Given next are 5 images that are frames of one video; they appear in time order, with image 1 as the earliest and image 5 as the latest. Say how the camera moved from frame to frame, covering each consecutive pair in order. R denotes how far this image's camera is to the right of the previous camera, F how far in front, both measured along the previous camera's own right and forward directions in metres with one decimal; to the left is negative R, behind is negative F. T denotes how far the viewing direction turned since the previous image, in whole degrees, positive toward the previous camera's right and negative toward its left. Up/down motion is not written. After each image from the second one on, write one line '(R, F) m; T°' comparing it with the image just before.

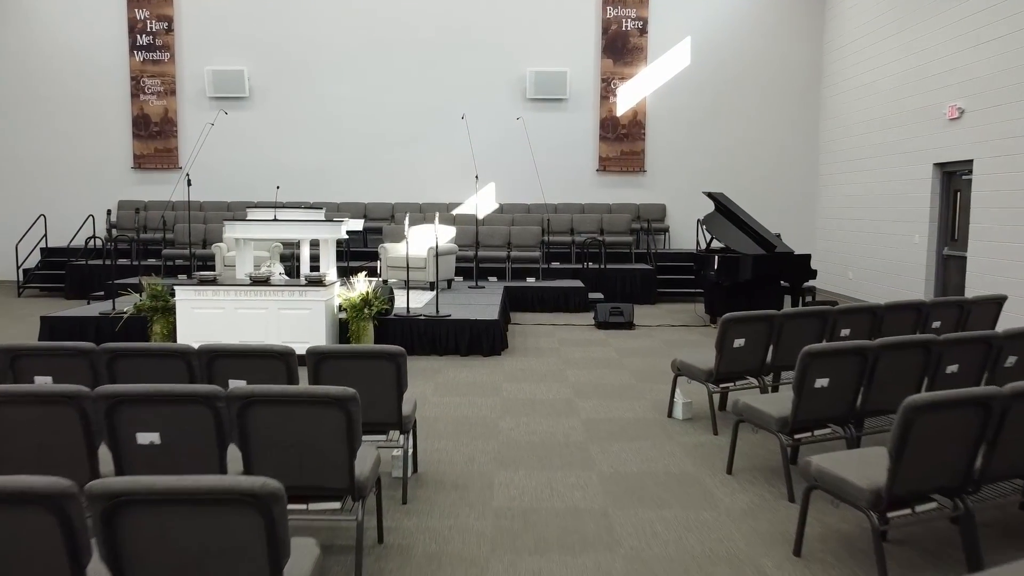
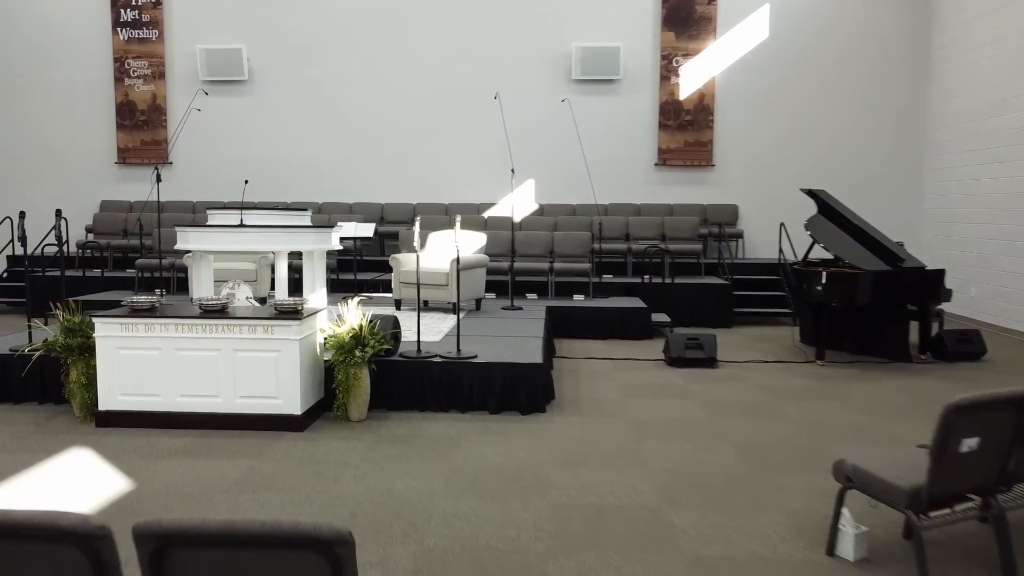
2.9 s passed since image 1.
(-0.1, +2.0) m; -2°
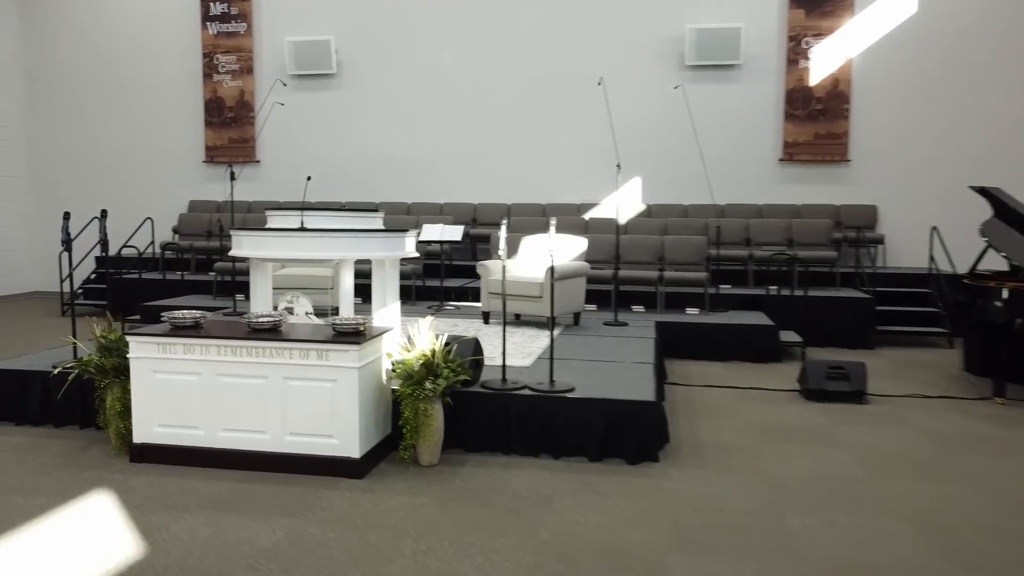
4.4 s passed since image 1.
(0.0, +0.9) m; -7°
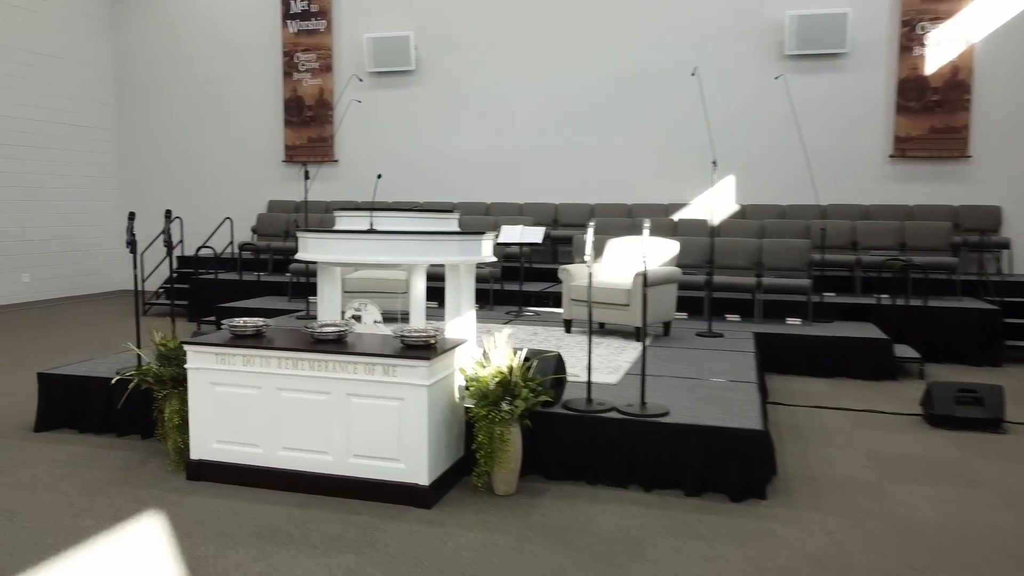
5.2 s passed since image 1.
(0.0, +0.4) m; -6°
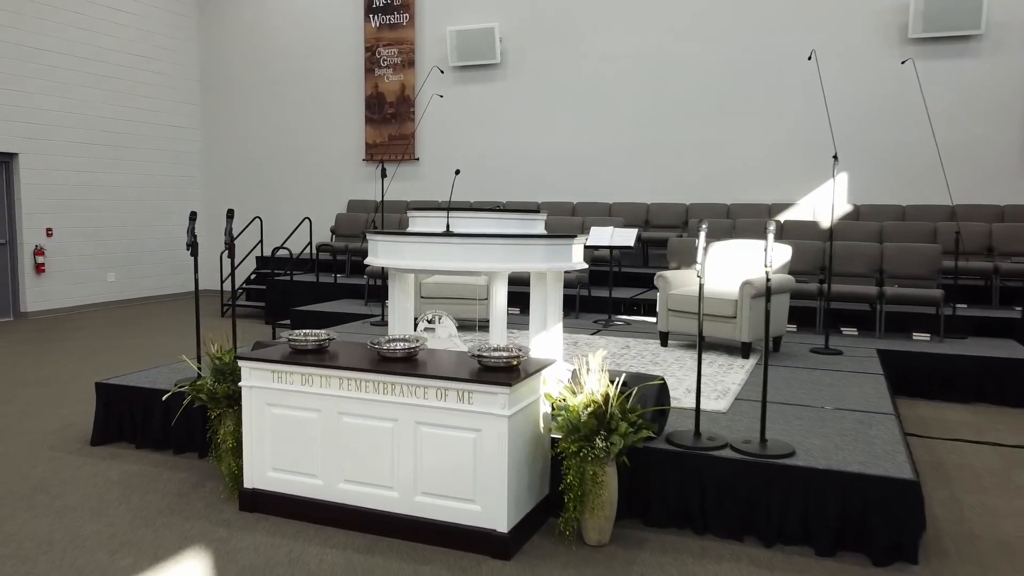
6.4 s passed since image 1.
(-0.1, +0.5) m; -6°
